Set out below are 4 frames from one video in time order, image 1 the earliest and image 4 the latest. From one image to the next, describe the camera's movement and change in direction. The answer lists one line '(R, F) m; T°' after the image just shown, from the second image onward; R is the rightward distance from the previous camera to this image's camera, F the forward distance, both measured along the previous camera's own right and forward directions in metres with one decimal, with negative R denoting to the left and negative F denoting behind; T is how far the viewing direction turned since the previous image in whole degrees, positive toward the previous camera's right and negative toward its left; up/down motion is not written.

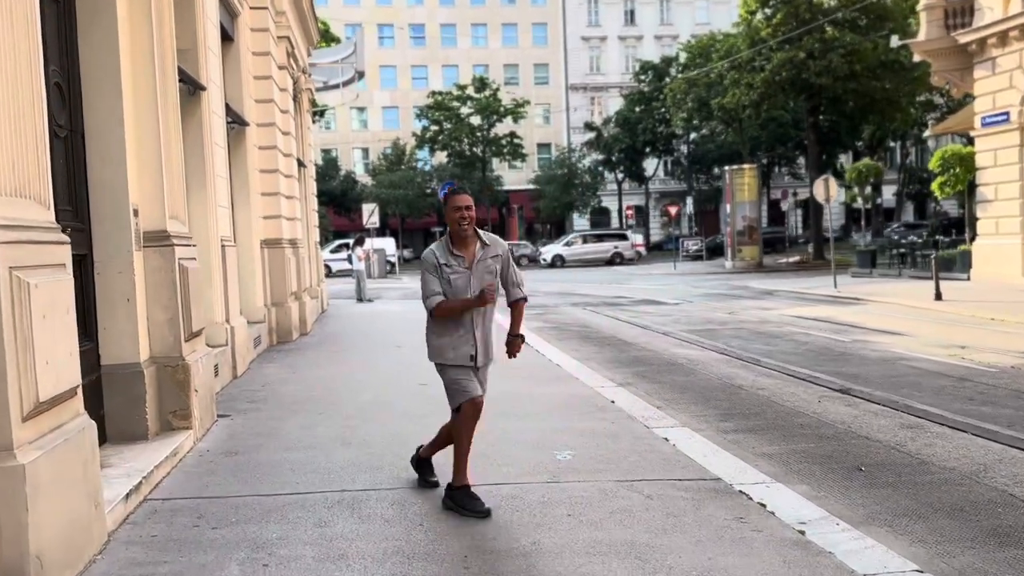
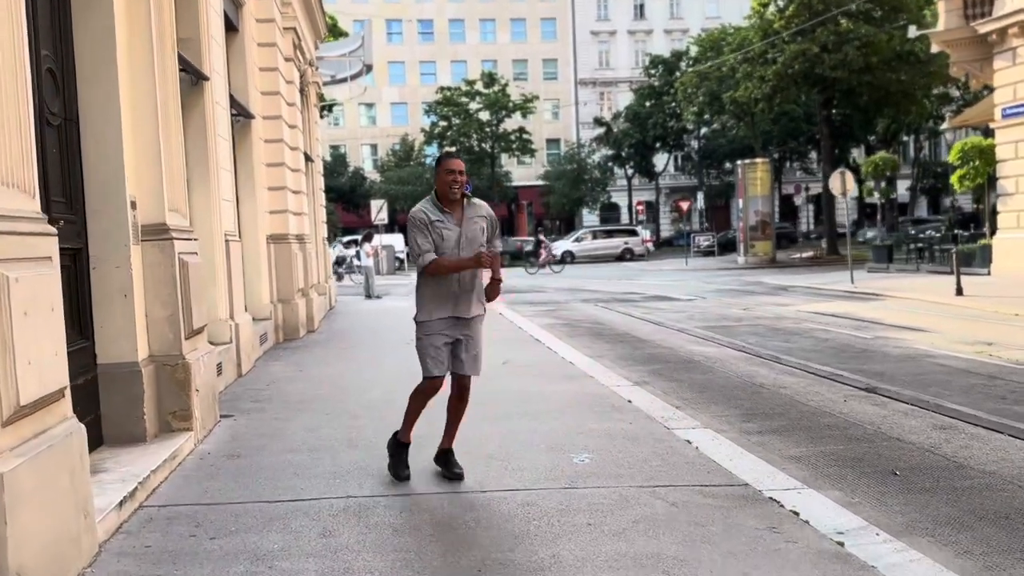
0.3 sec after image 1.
(0.0, +0.3) m; -1°
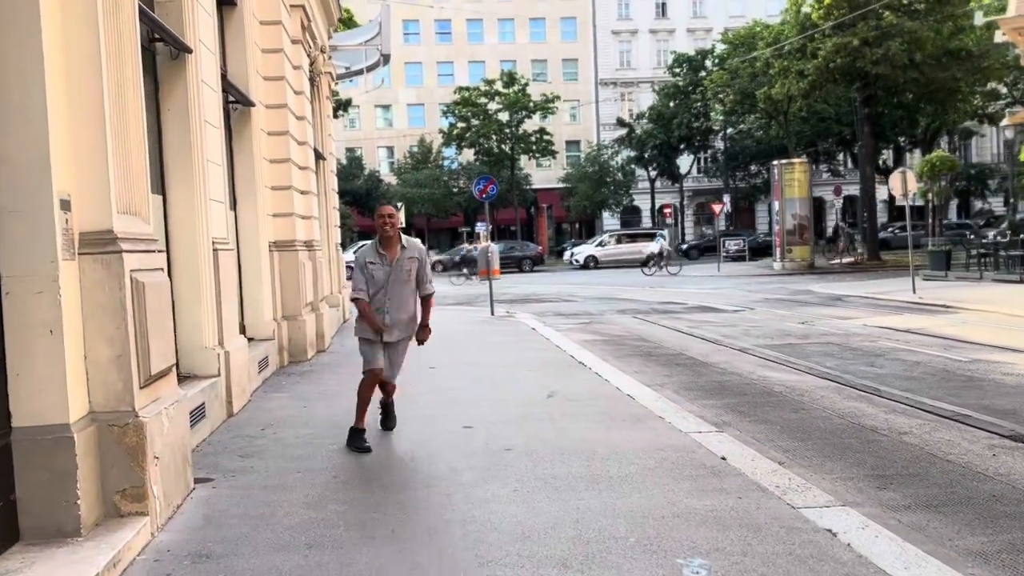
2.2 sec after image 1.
(-0.3, +1.6) m; -1°
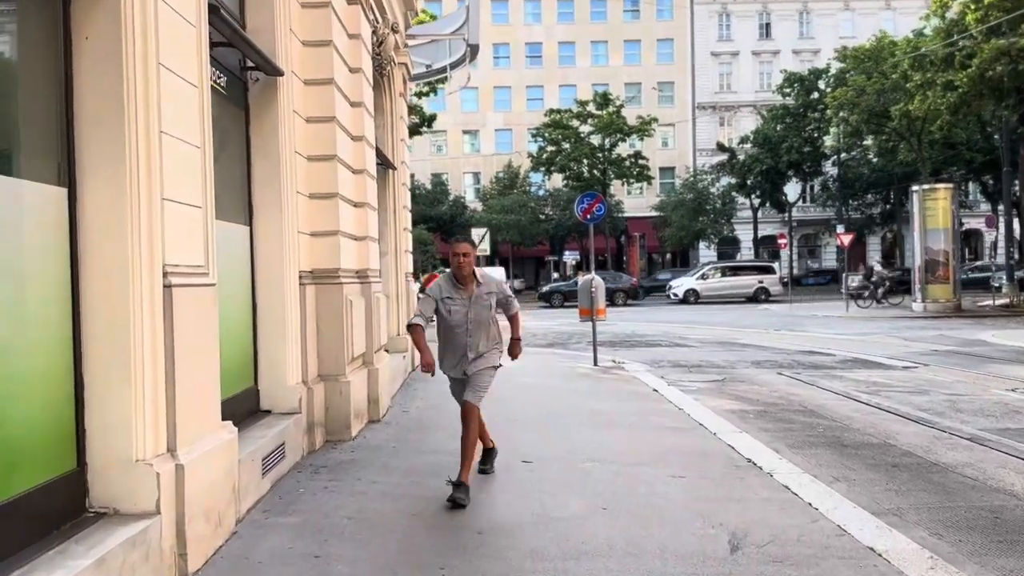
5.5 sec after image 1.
(-0.4, +3.0) m; -6°
